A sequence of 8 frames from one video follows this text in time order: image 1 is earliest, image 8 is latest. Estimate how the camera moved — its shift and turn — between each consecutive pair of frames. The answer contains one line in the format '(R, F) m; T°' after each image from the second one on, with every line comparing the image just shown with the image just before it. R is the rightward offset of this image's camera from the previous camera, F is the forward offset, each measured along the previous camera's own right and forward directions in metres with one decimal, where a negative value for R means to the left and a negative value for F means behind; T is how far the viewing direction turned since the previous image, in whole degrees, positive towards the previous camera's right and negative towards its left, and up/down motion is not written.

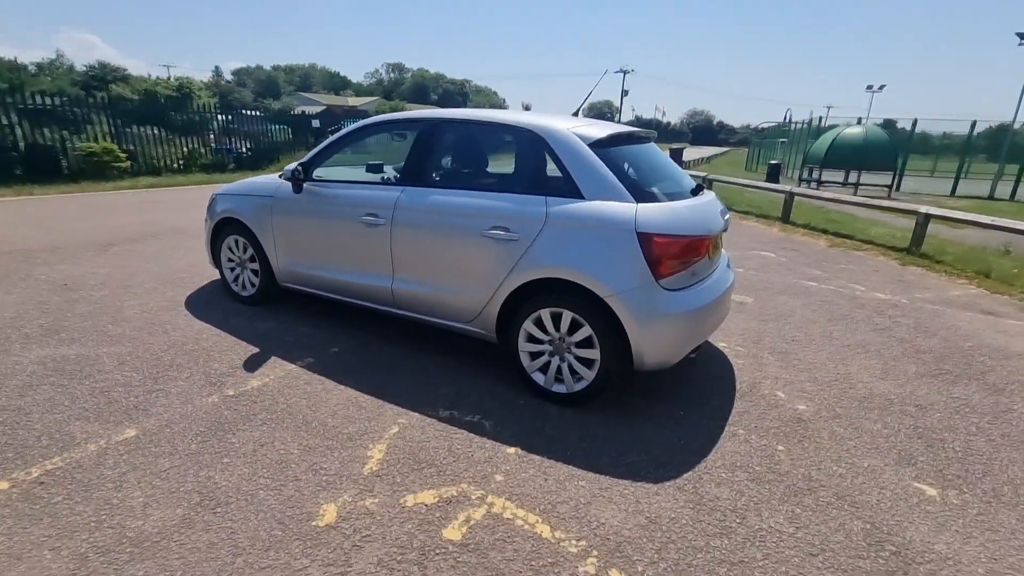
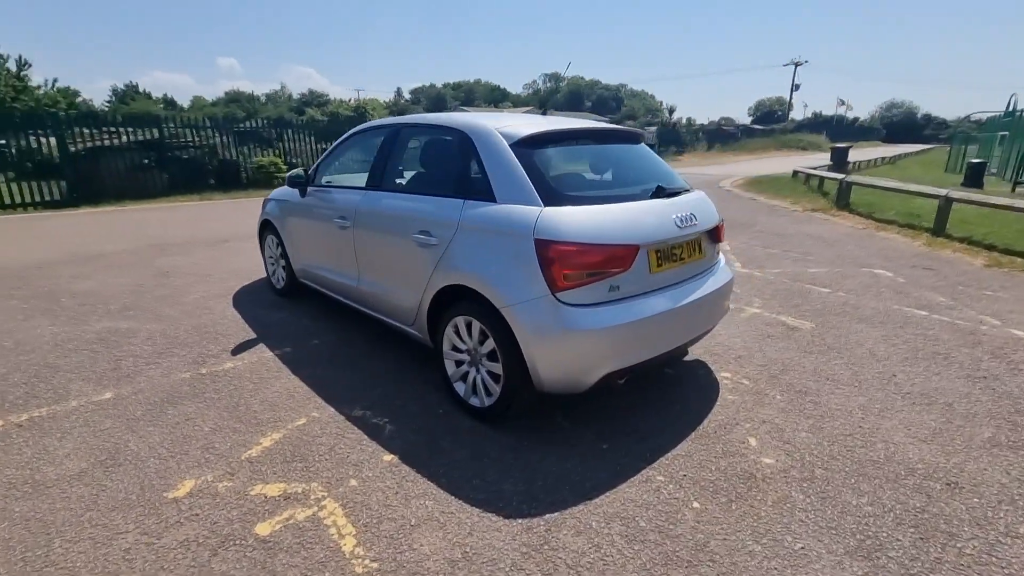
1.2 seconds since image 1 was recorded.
(+1.4, +0.4) m; -17°
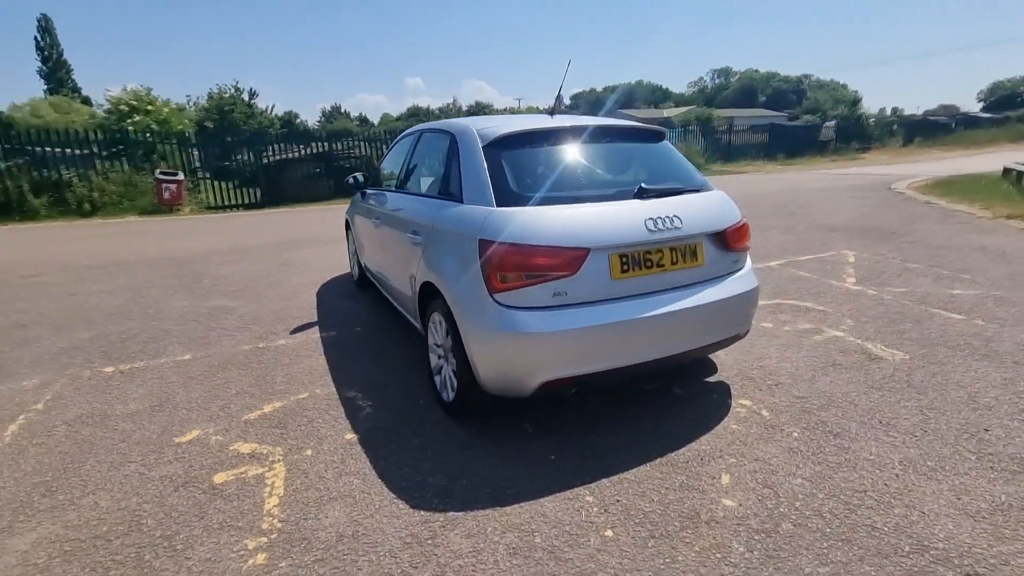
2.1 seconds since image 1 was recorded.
(+1.1, +0.2) m; -17°
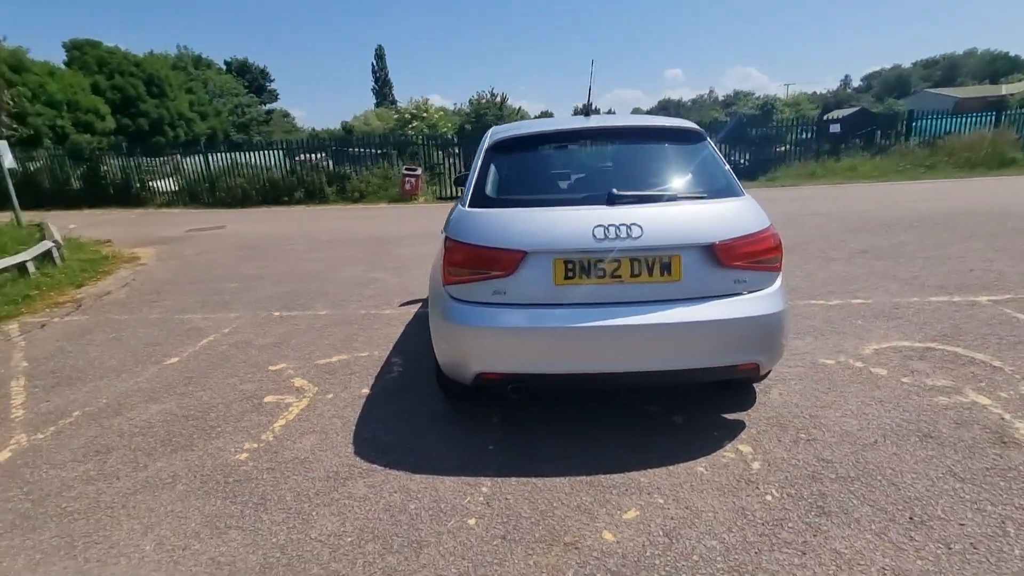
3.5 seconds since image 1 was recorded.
(+1.6, +0.2) m; -26°
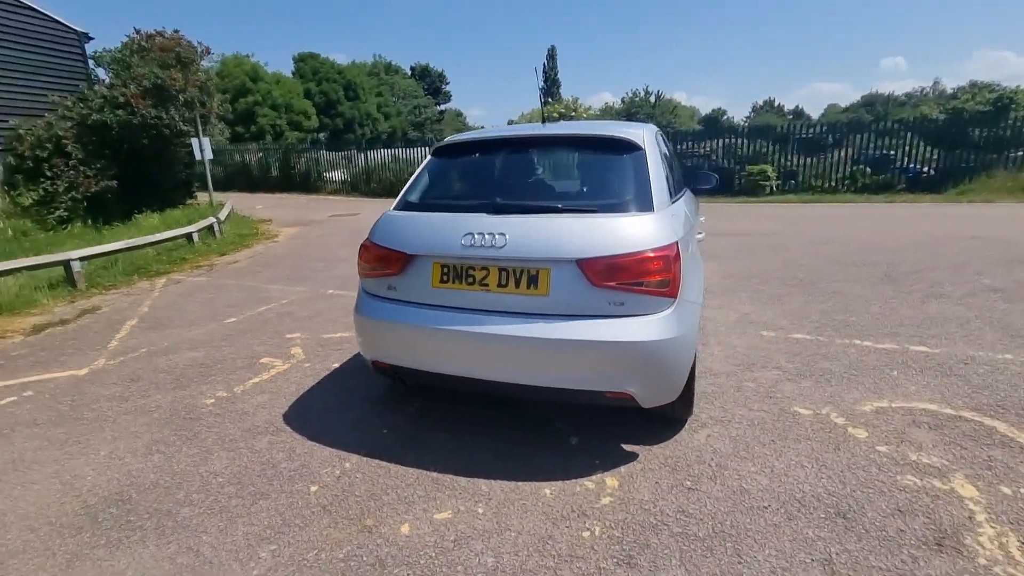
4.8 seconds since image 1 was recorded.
(+1.5, +0.1) m; -17°
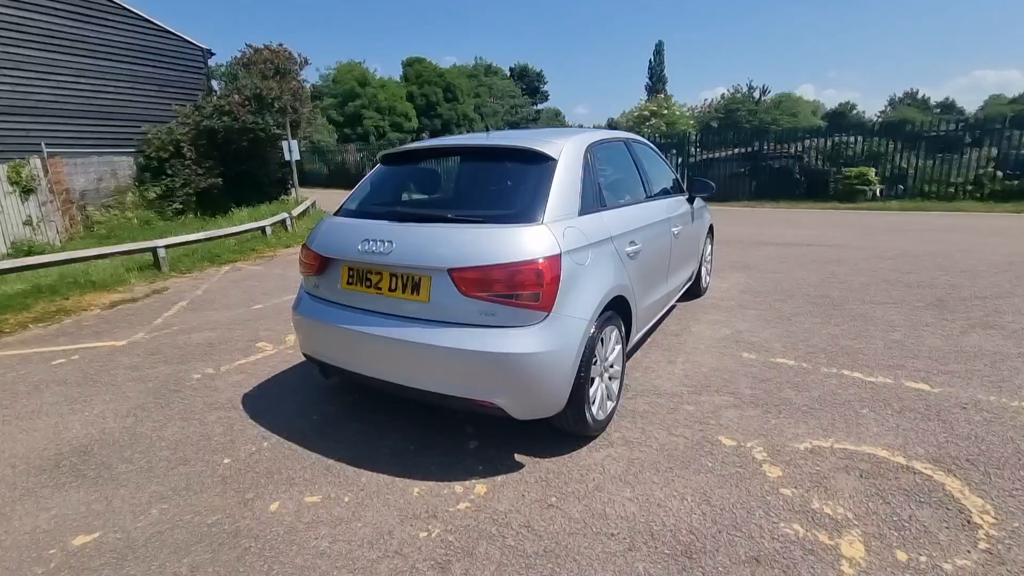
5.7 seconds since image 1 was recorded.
(+1.2, 0.0) m; -11°
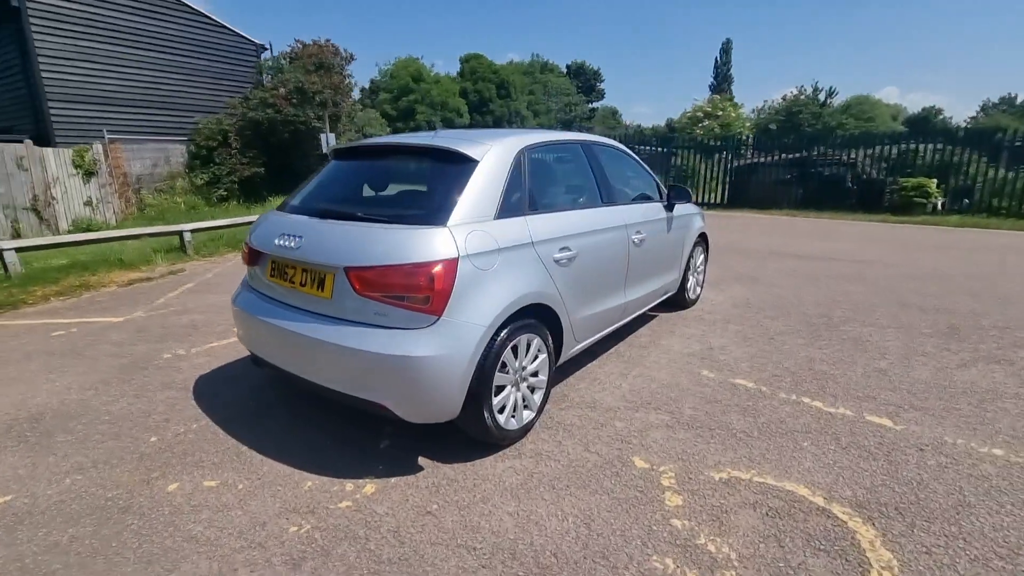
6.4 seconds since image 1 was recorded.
(+0.8, +0.1) m; -6°
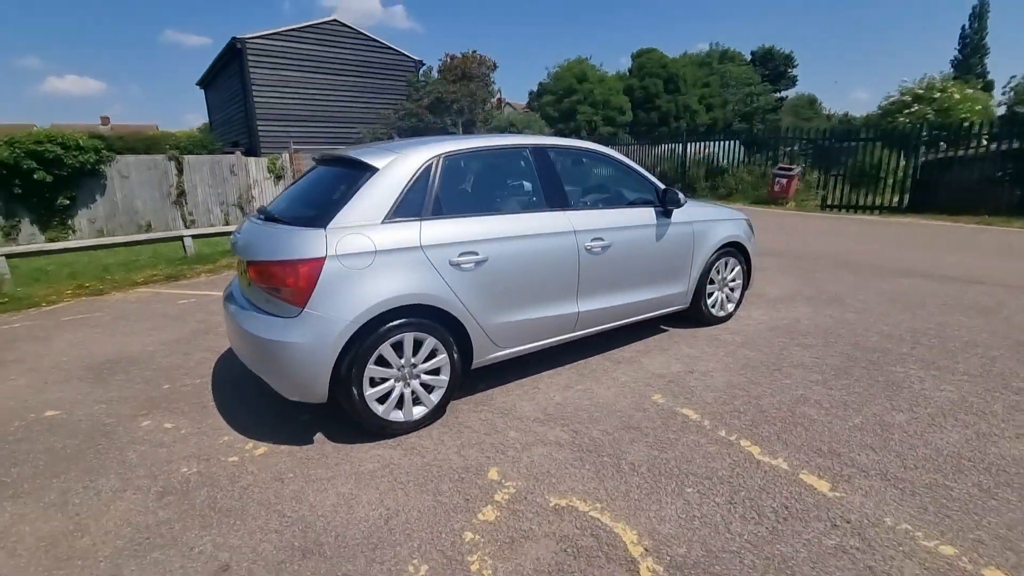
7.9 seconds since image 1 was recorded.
(+1.7, +0.2) m; -19°
